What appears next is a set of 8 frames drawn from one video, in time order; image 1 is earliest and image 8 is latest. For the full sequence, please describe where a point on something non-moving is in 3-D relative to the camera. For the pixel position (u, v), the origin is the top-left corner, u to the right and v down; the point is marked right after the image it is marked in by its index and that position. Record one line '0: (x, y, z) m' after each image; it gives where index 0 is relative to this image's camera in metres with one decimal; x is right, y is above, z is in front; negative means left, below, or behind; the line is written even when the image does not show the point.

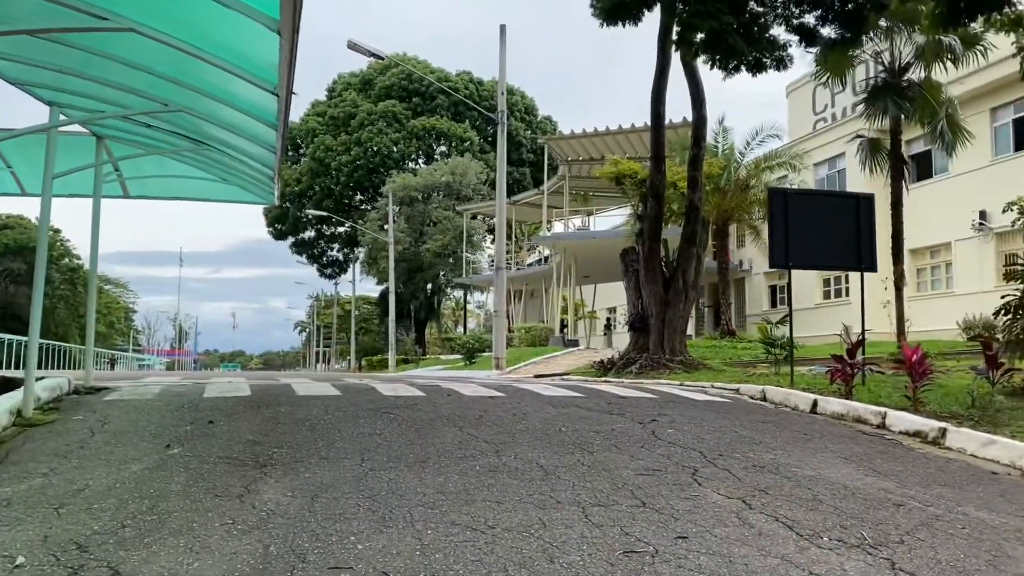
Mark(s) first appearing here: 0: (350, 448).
0: (-1.3, -1.2, +6.8) m
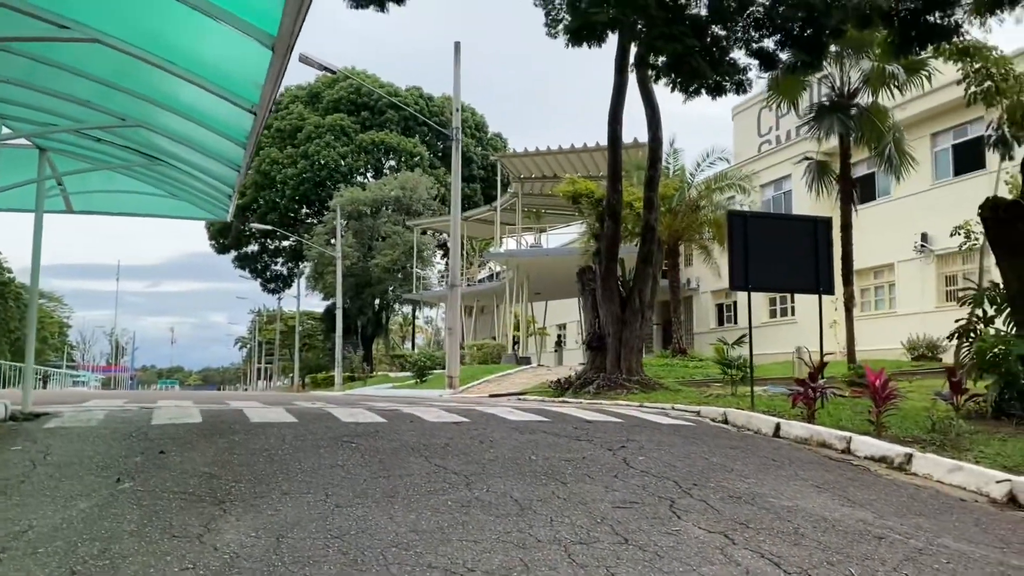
0: (-1.5, -1.4, +6.5) m
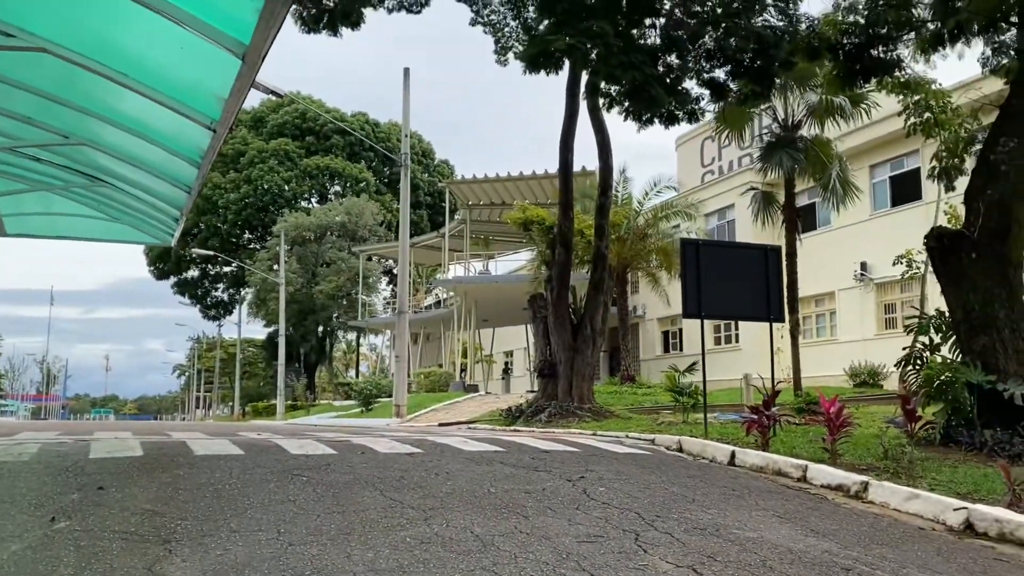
0: (-1.7, -1.6, +6.2) m
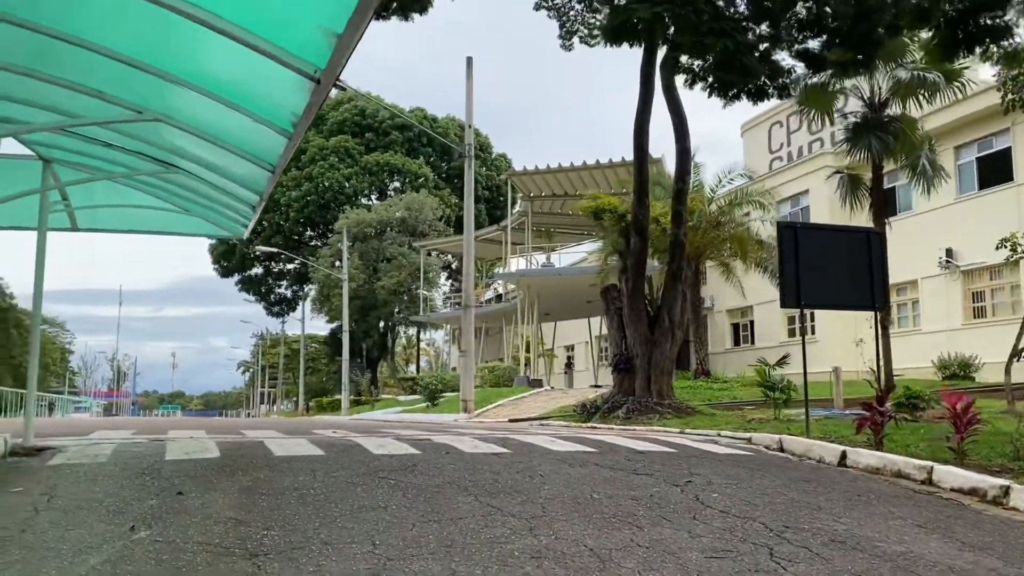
0: (-1.0, -1.5, +5.6) m
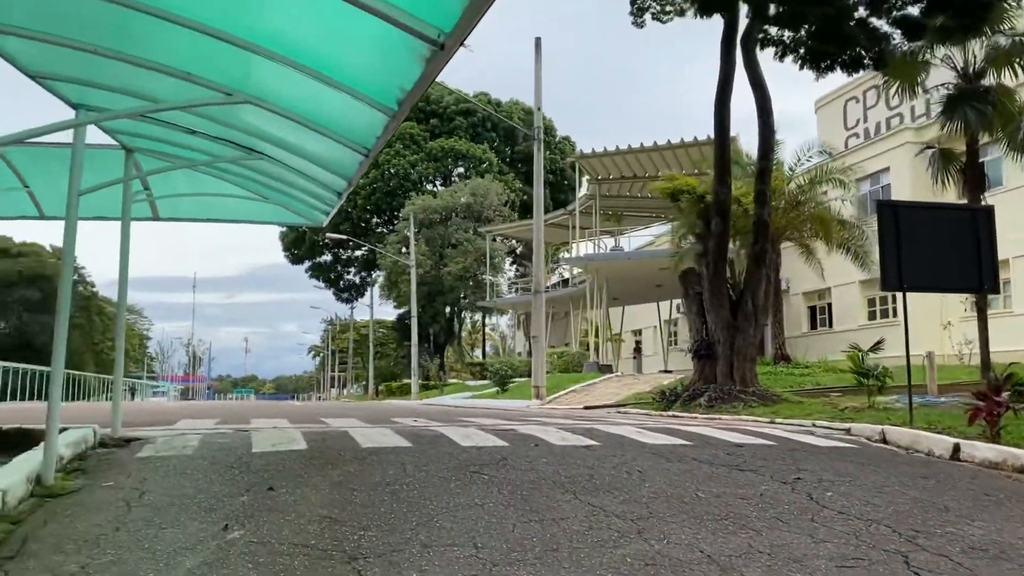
0: (-0.4, -1.5, +5.4) m
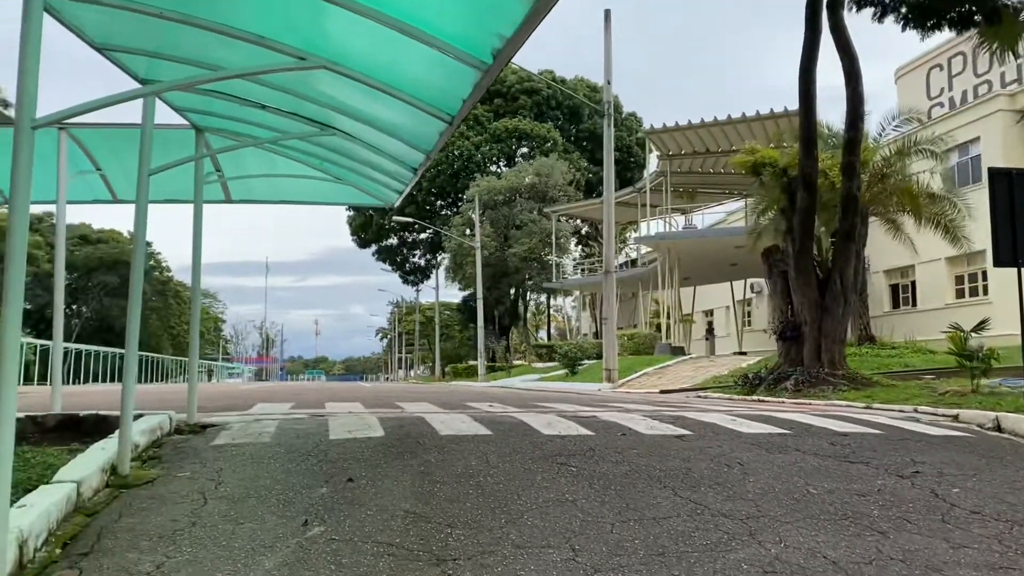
0: (+0.2, -1.4, +5.0) m
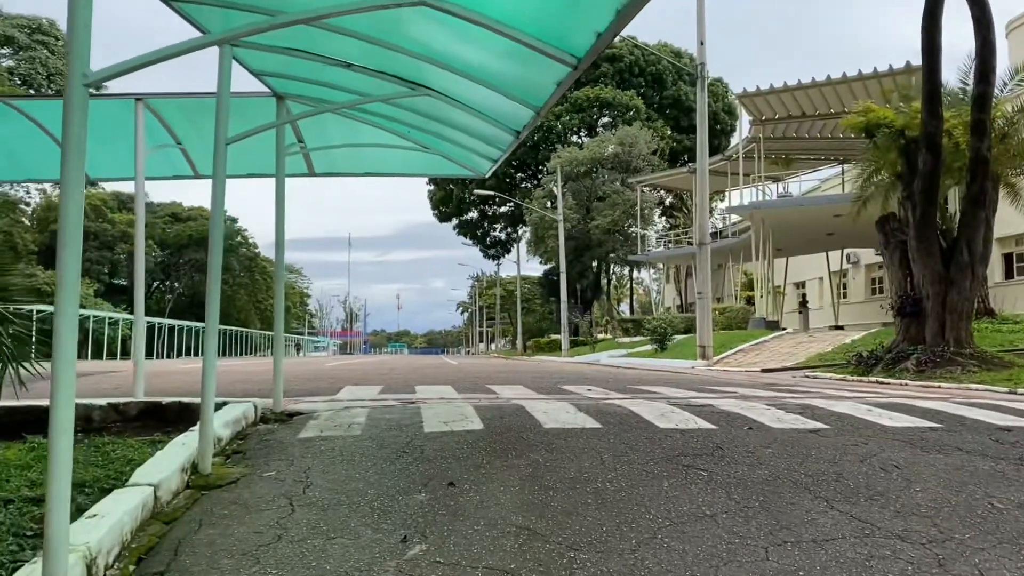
0: (+0.8, -1.3, +4.2) m
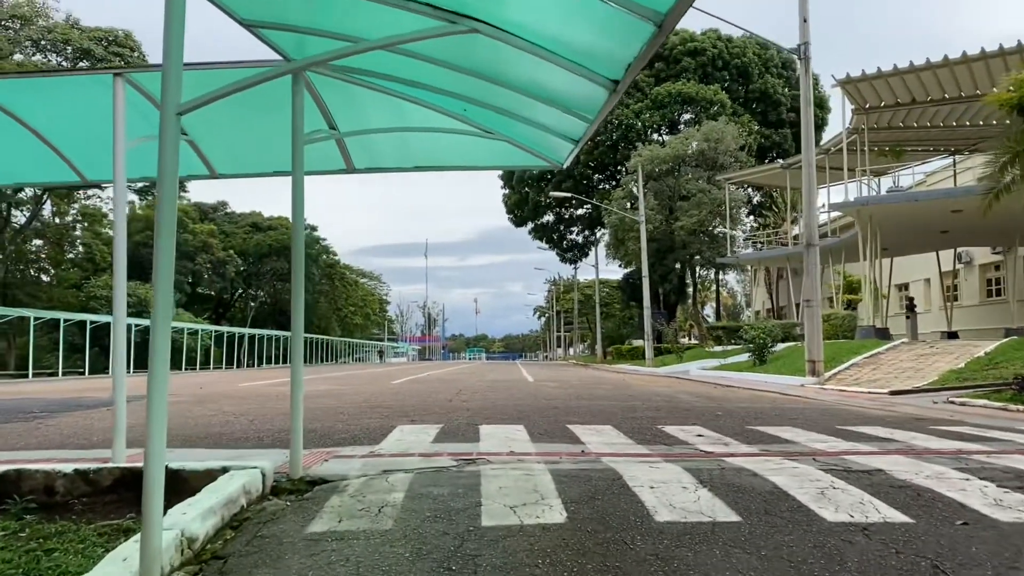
0: (+1.1, -1.4, +2.0) m
